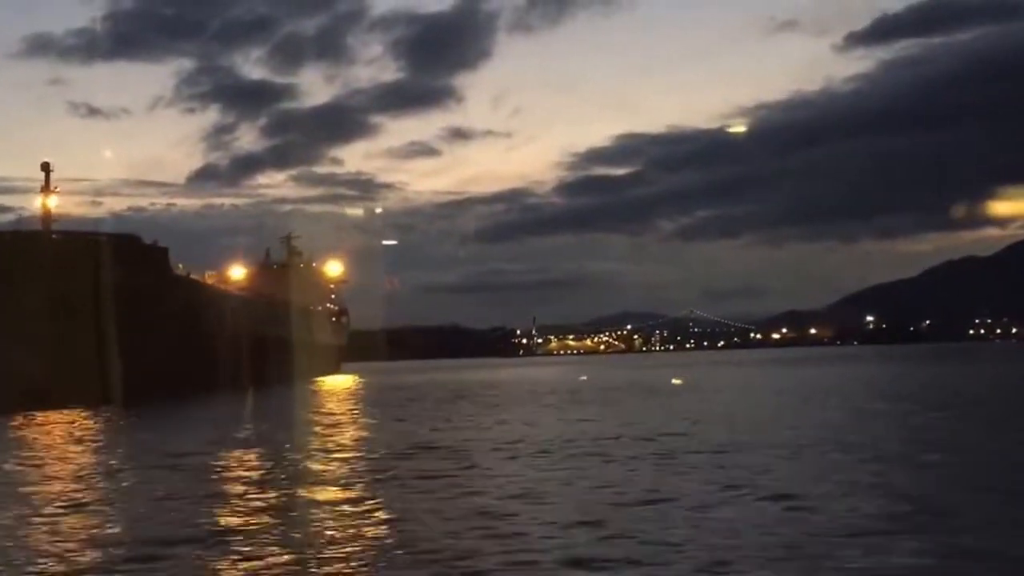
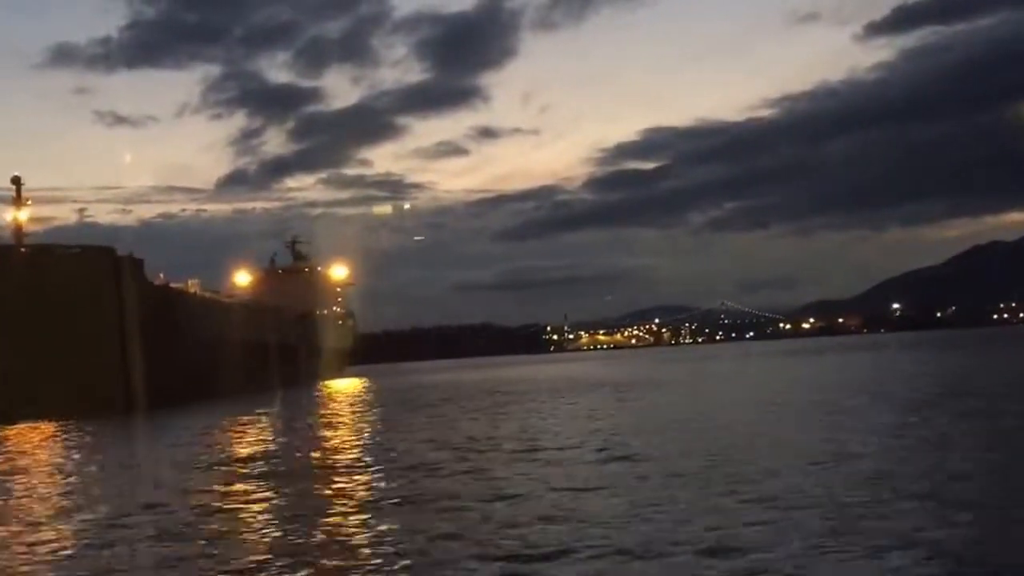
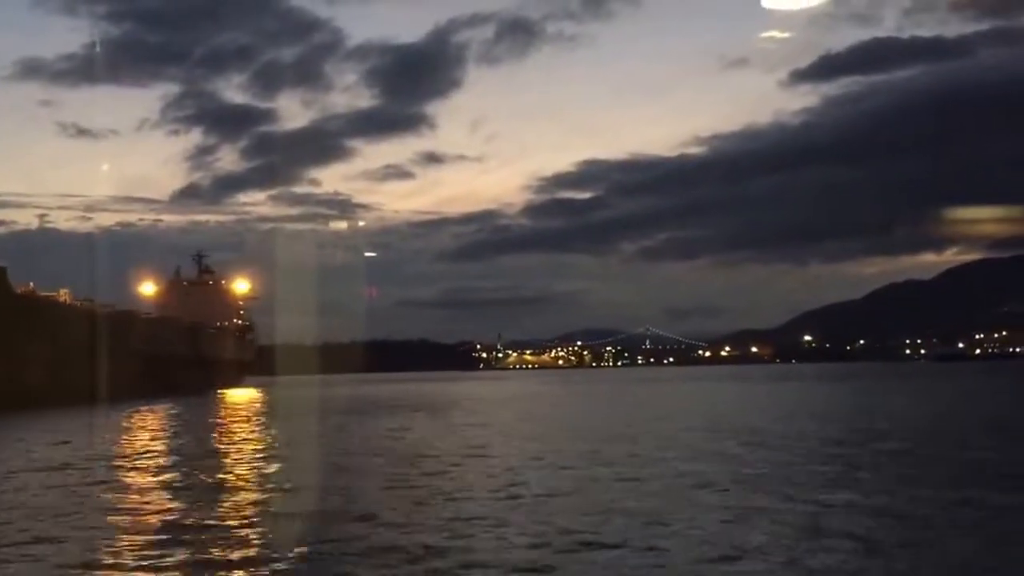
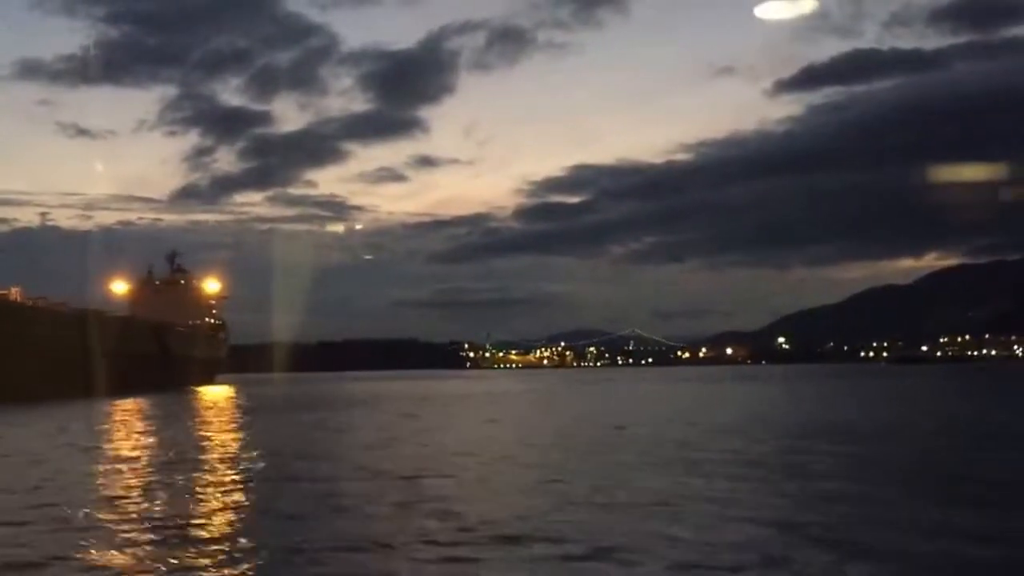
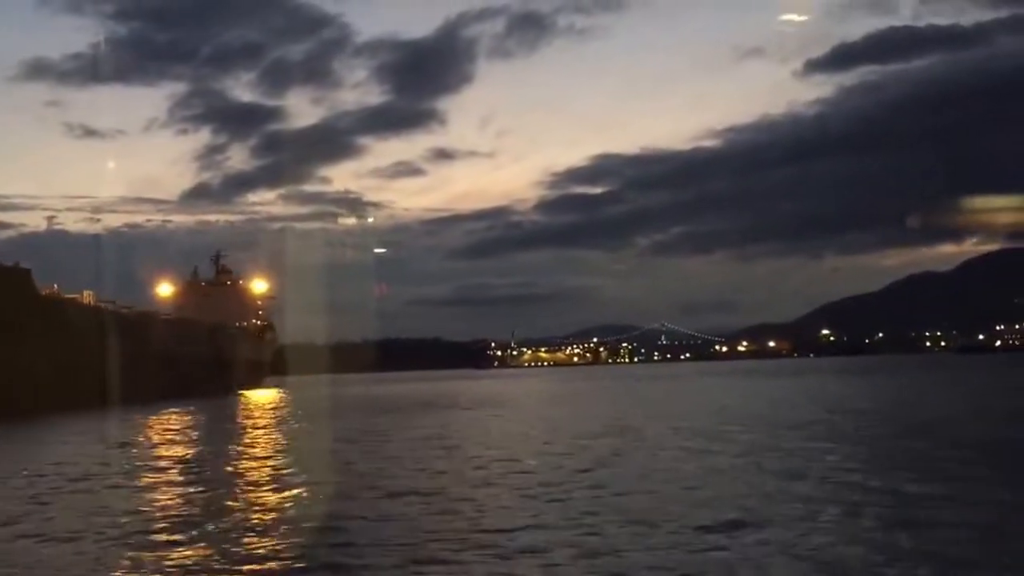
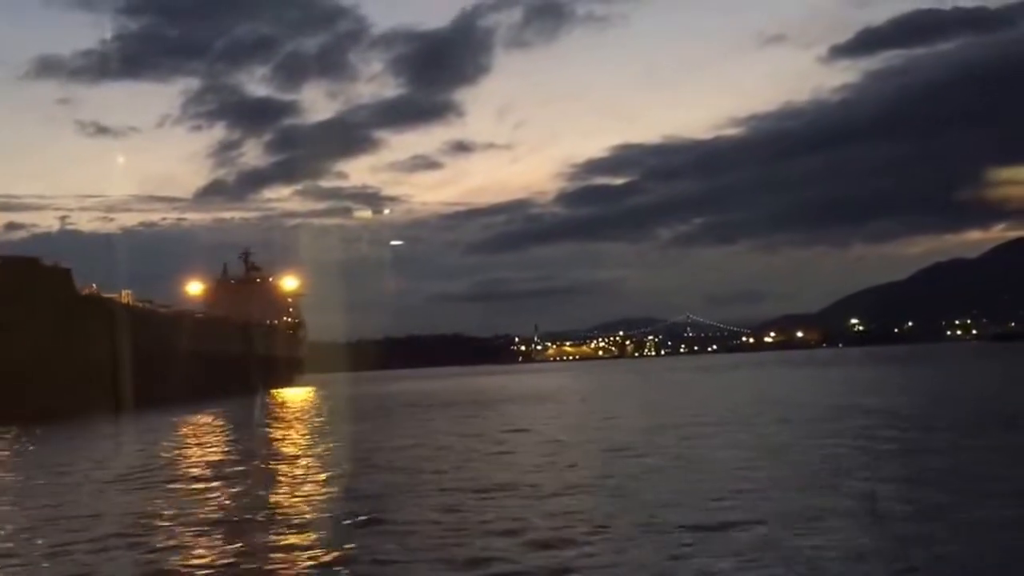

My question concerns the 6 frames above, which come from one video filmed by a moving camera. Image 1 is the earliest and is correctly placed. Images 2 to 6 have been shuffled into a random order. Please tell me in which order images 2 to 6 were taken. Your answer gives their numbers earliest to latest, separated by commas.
2, 6, 5, 3, 4
